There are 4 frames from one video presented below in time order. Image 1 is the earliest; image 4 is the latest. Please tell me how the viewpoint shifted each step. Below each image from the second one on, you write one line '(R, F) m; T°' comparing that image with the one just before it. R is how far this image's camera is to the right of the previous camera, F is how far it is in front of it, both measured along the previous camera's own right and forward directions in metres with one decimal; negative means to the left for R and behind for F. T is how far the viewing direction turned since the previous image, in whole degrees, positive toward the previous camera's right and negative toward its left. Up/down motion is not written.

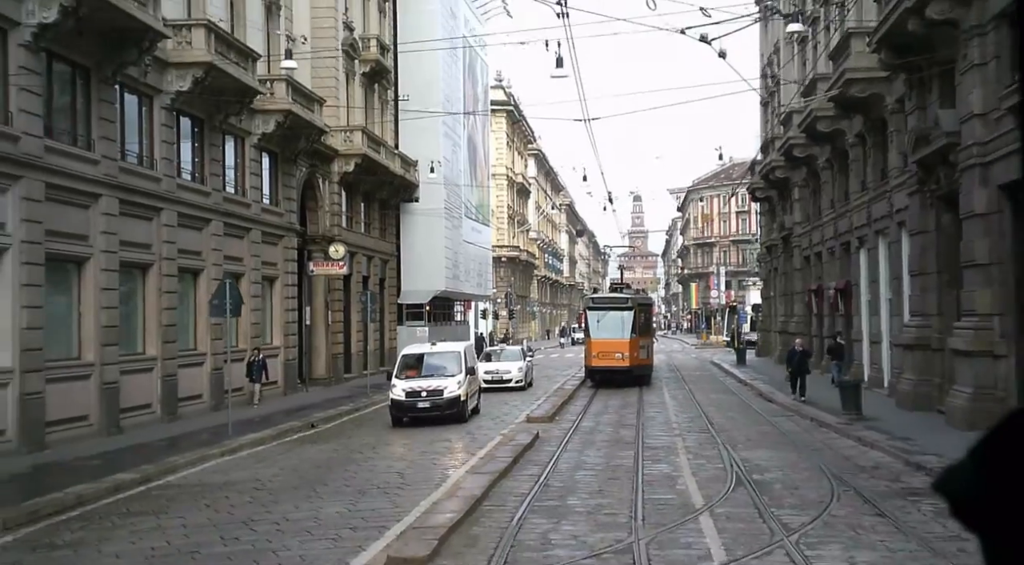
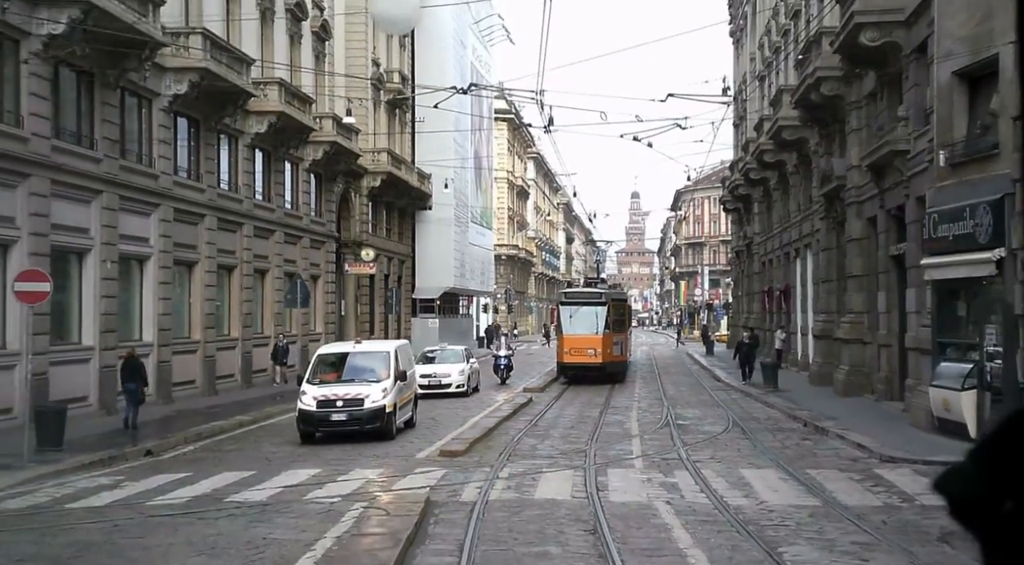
(-0.1, -7.1) m; 0°
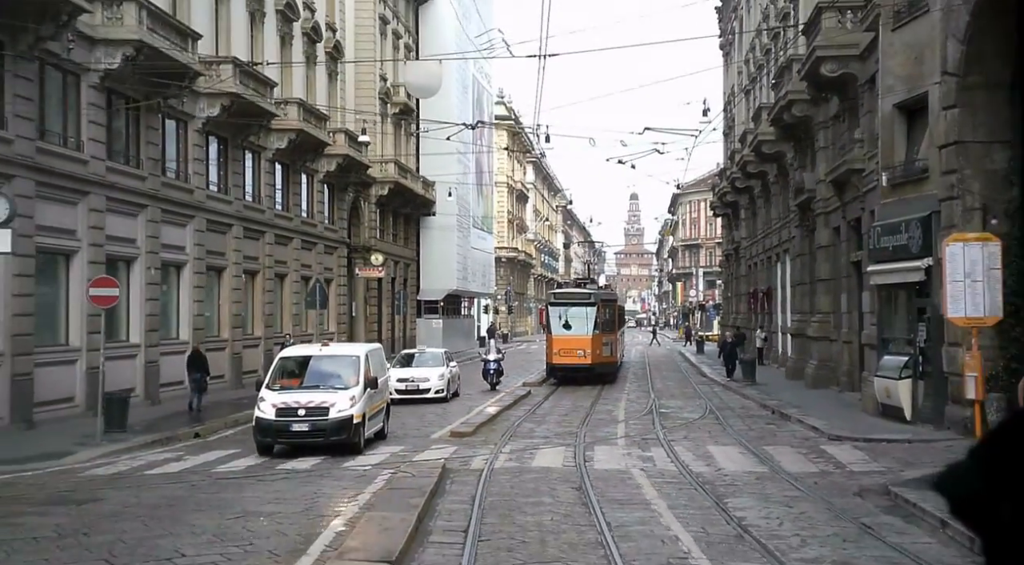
(0.0, -2.8) m; 0°
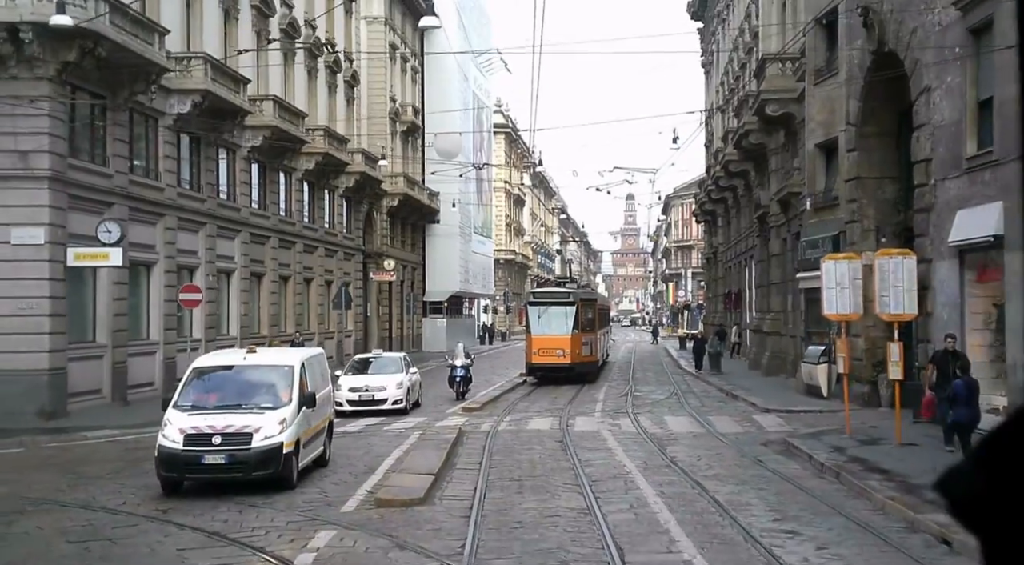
(0.0, -5.1) m; 0°
